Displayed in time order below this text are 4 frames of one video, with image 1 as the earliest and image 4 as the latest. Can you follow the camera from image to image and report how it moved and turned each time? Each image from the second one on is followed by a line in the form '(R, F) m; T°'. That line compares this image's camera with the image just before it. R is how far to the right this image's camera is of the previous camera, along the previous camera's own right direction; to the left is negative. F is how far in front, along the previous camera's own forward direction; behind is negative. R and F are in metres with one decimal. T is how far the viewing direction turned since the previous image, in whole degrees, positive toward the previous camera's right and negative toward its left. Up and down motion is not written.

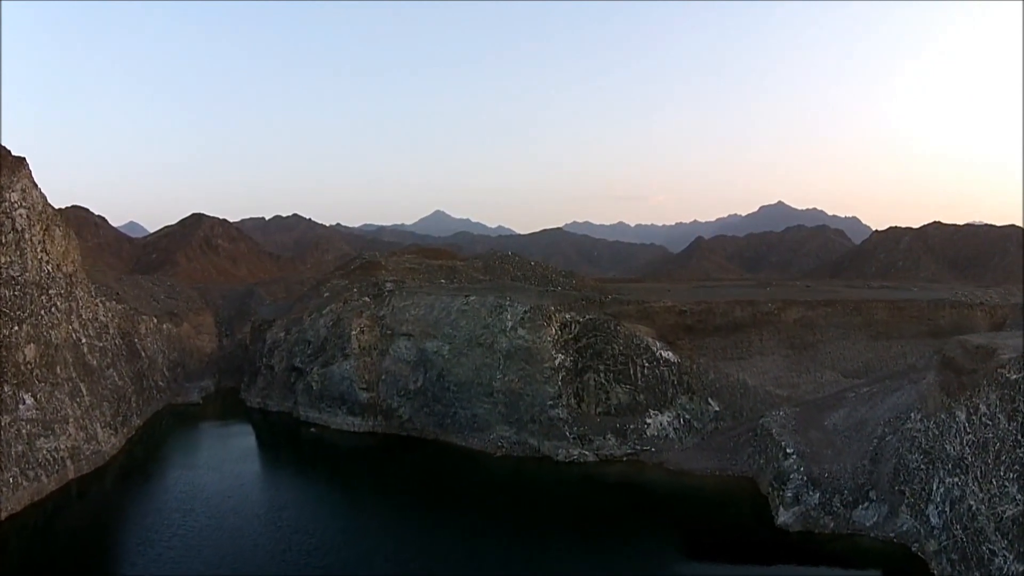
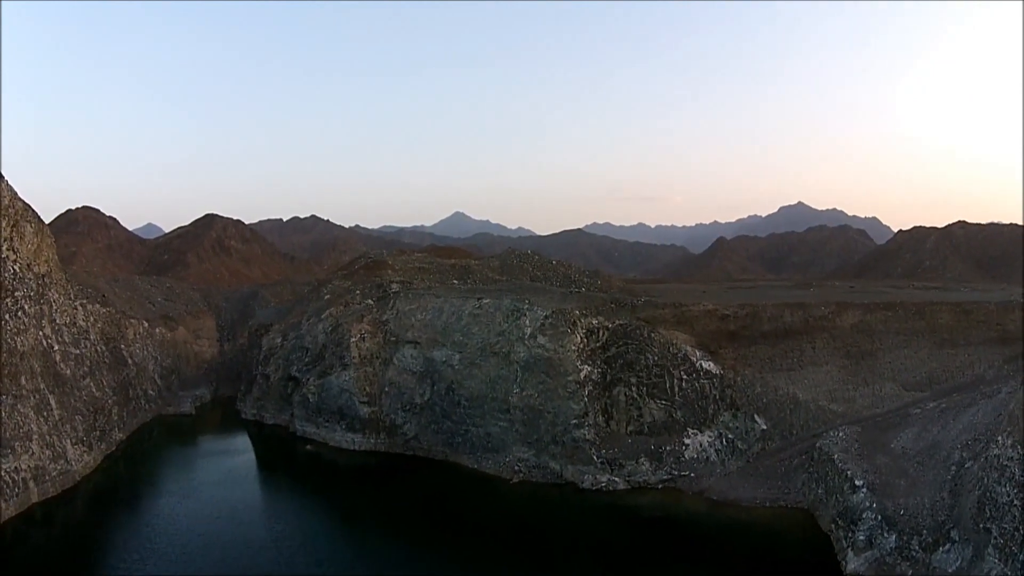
(-0.1, +4.1) m; -1°
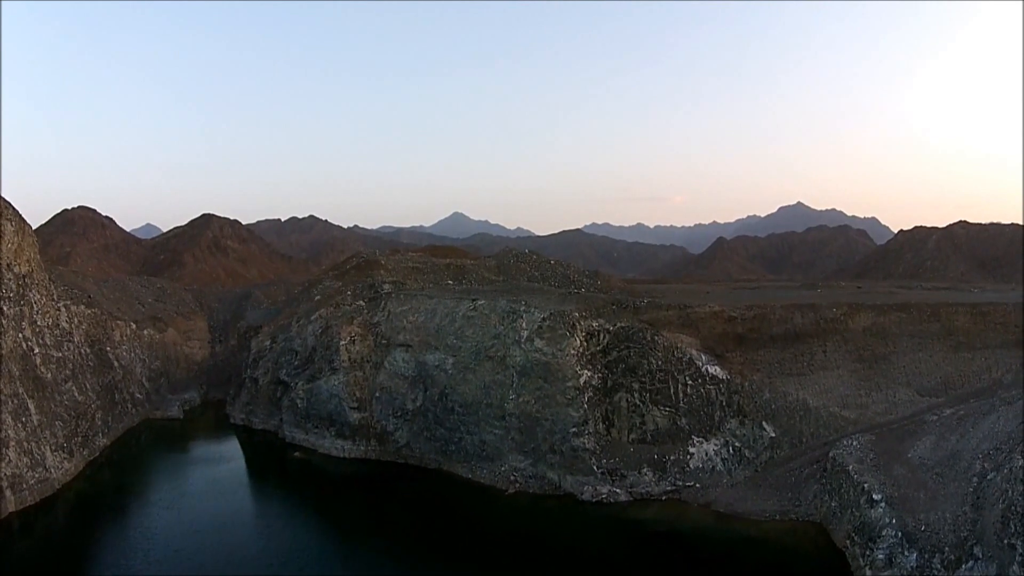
(+0.2, +1.5) m; 0°
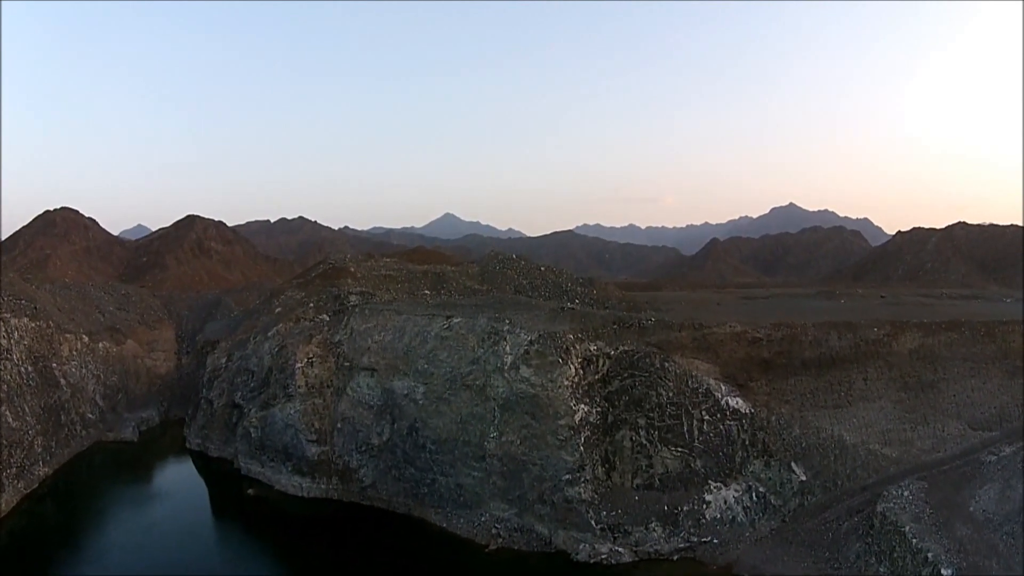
(+0.5, +4.6) m; 0°
